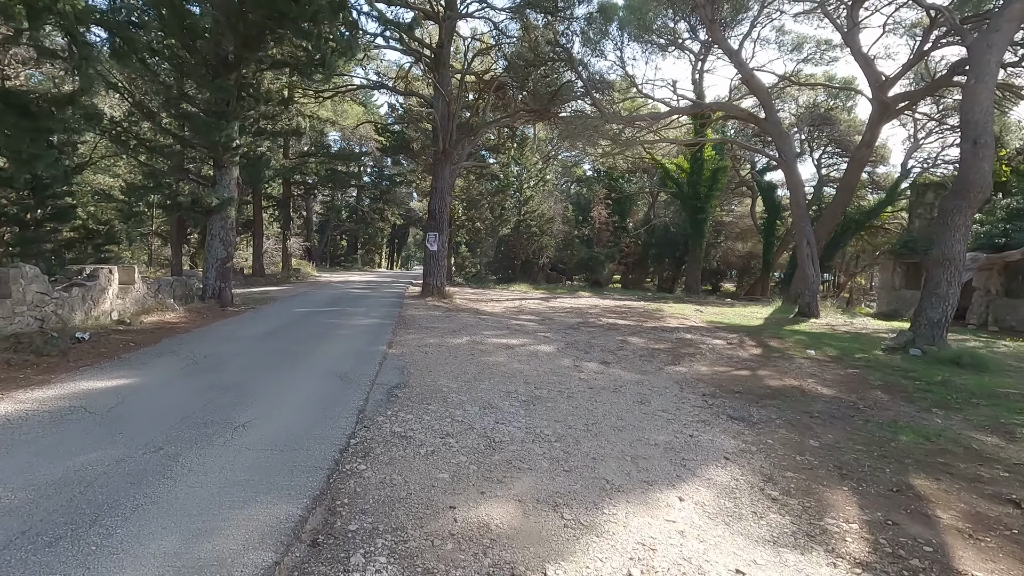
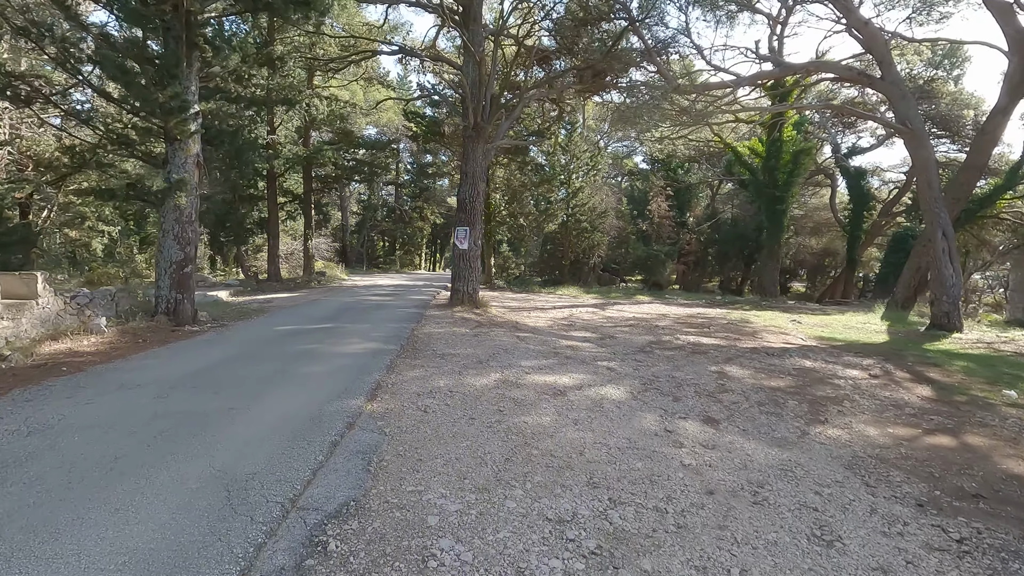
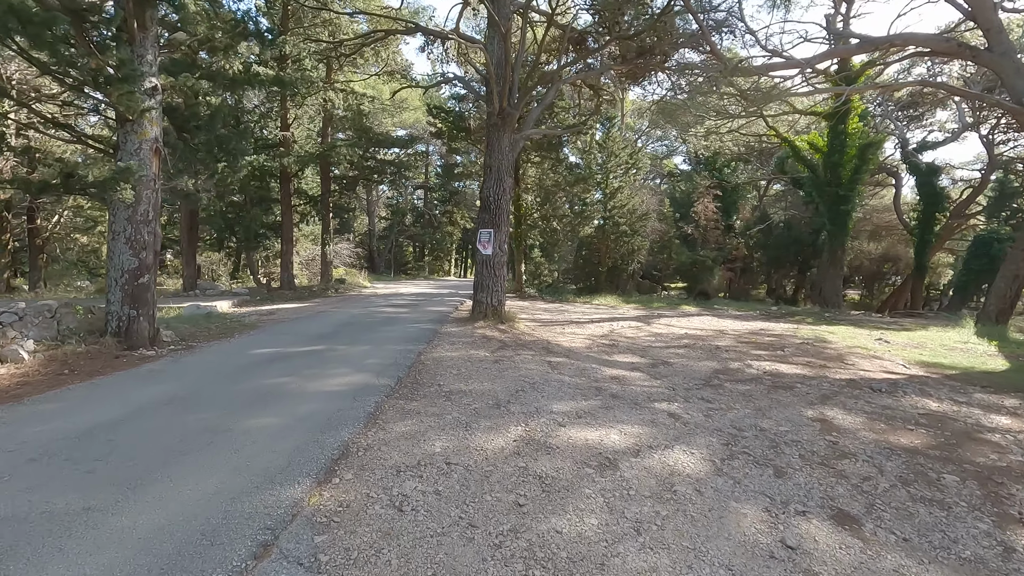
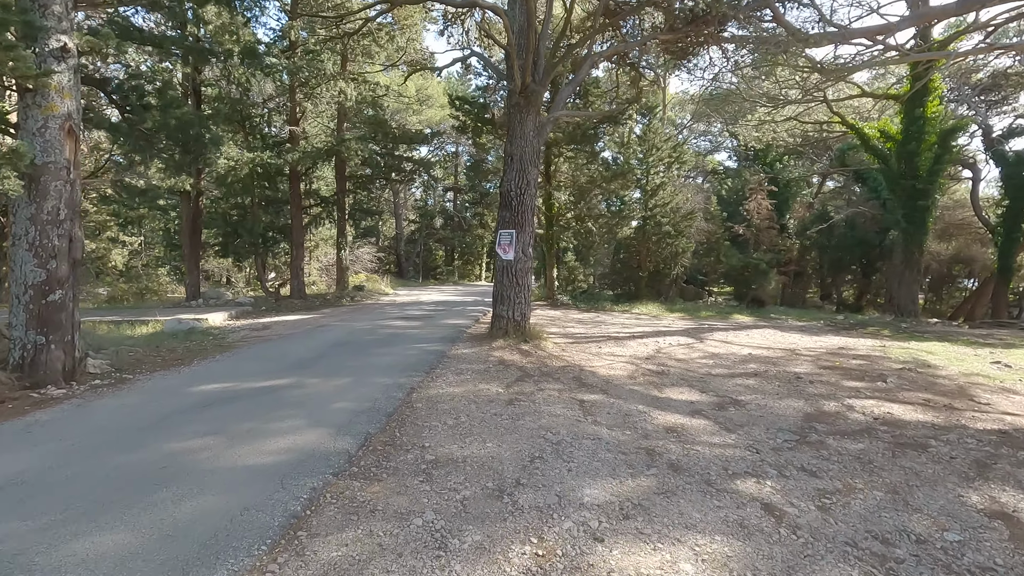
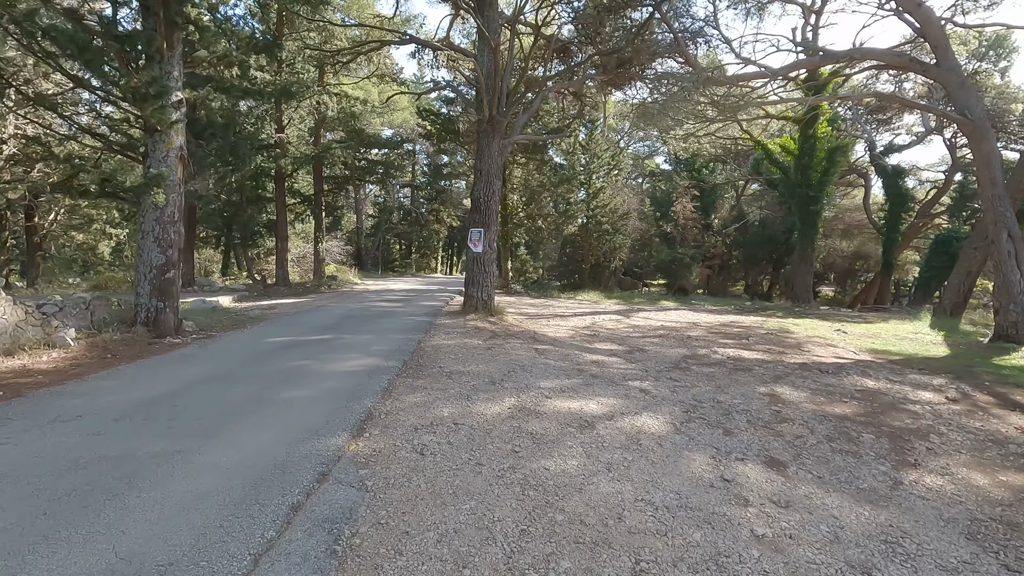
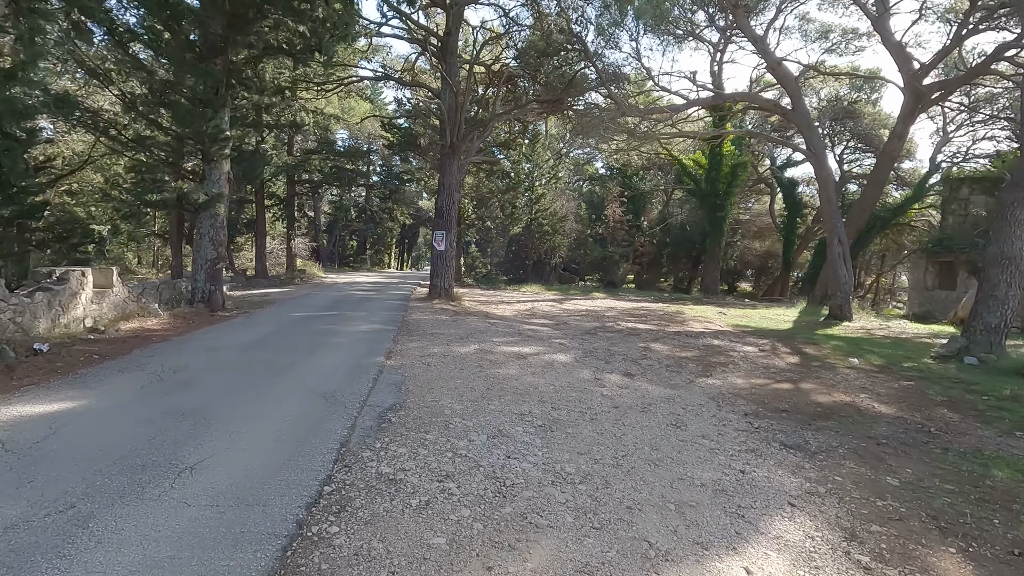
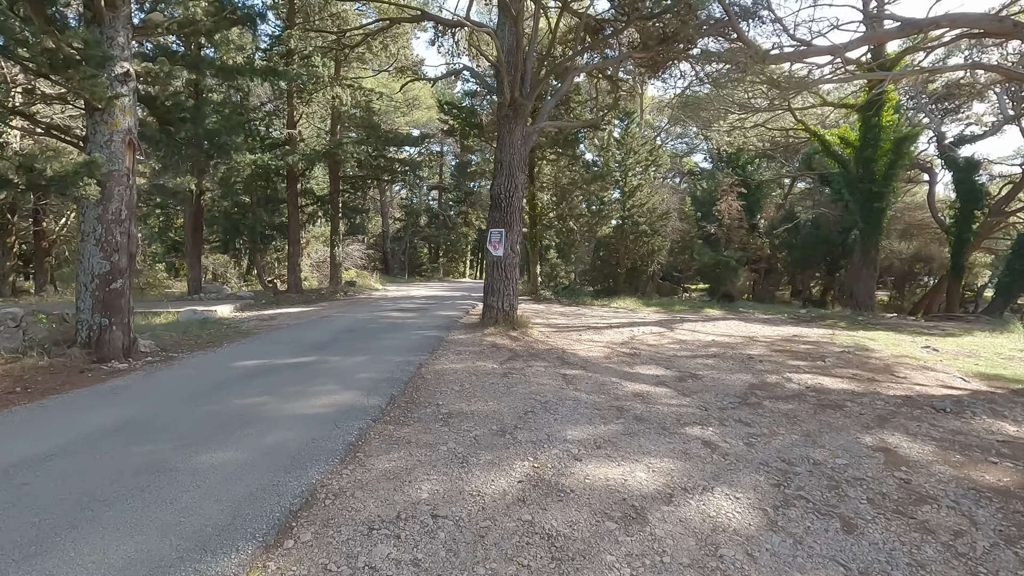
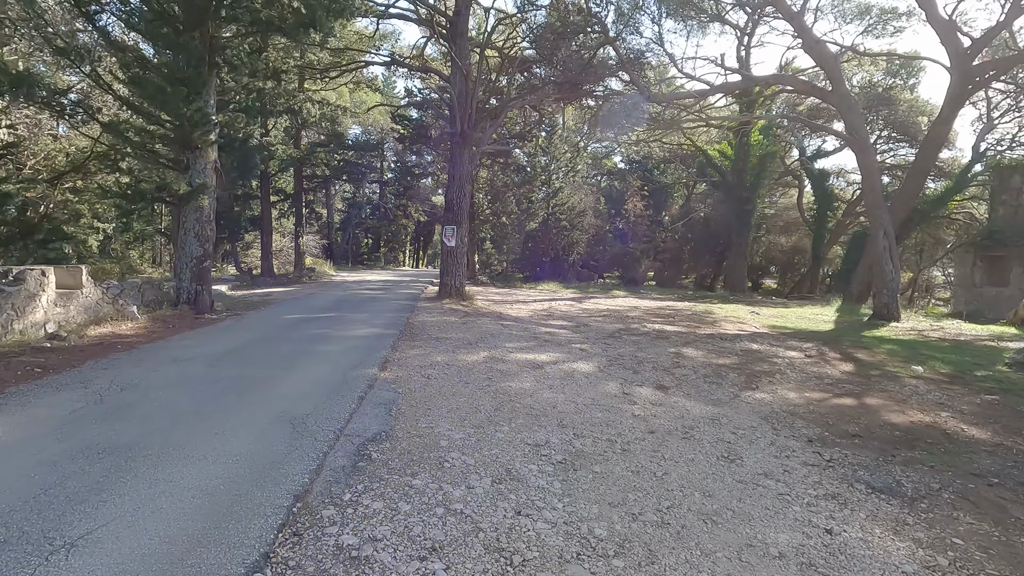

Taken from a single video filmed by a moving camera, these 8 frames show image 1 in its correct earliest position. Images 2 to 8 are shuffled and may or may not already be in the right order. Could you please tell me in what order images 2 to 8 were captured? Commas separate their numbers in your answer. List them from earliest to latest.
6, 8, 2, 5, 3, 7, 4
